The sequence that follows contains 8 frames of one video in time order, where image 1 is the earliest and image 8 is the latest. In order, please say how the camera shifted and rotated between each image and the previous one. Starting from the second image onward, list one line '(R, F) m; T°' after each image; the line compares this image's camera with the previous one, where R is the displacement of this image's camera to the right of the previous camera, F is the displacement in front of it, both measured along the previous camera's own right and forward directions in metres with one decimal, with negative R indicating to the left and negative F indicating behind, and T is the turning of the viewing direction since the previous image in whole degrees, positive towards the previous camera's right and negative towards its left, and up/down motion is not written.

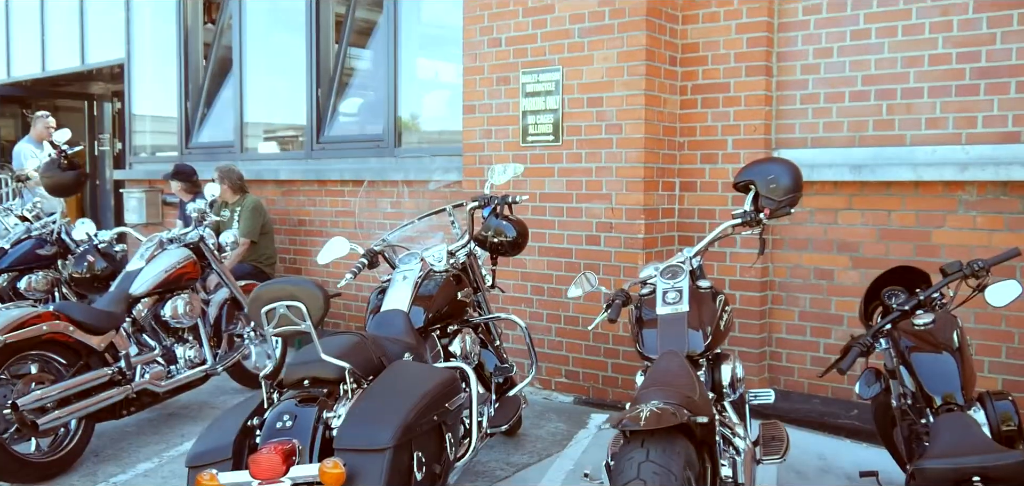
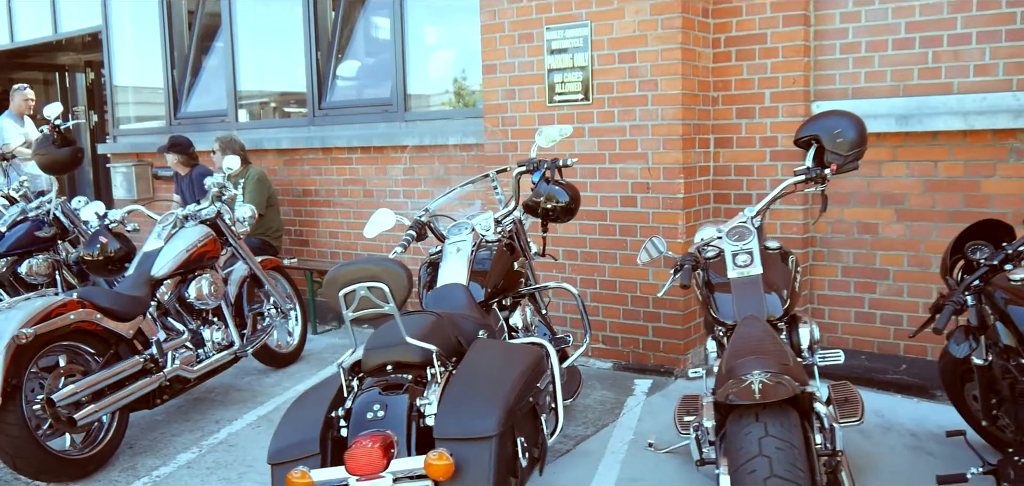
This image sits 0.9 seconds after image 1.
(-0.4, +0.2) m; +2°
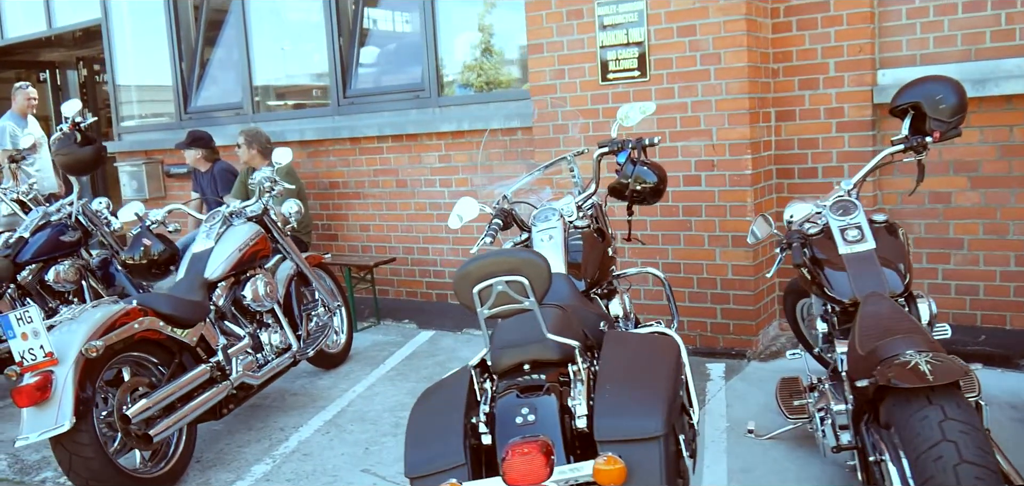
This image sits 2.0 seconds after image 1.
(-0.4, +0.2) m; +2°
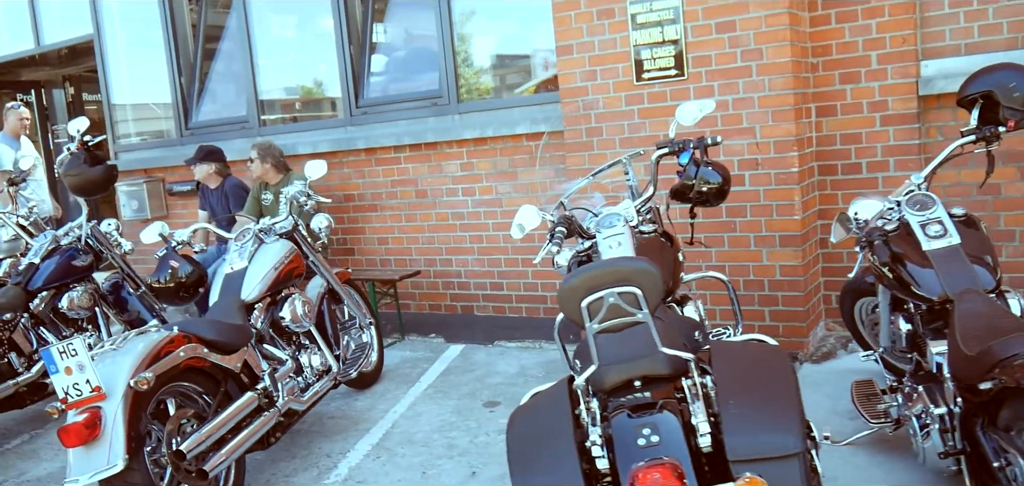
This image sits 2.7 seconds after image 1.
(-0.3, +0.2) m; +2°
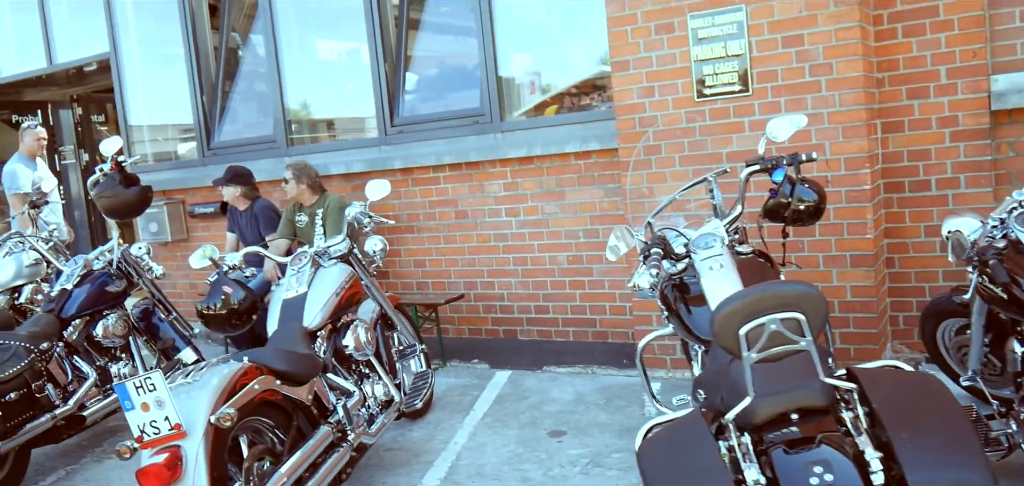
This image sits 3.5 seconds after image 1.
(-0.4, +0.2) m; +1°
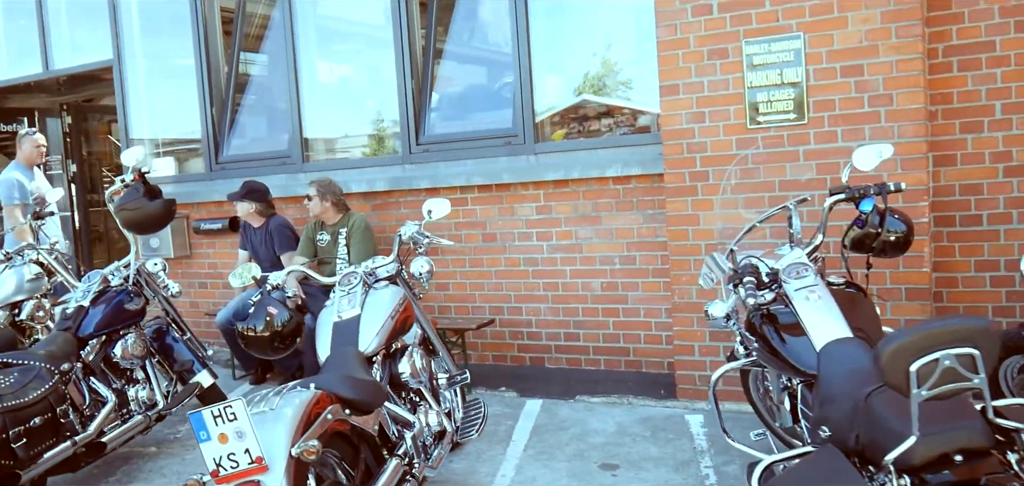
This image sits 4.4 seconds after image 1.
(-0.4, +0.1) m; +3°
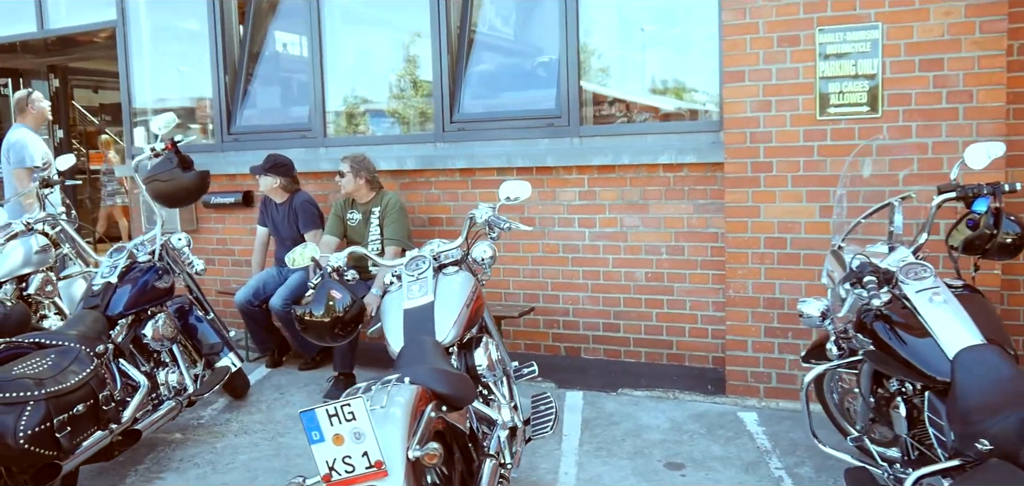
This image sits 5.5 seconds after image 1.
(-0.5, +0.2) m; +3°
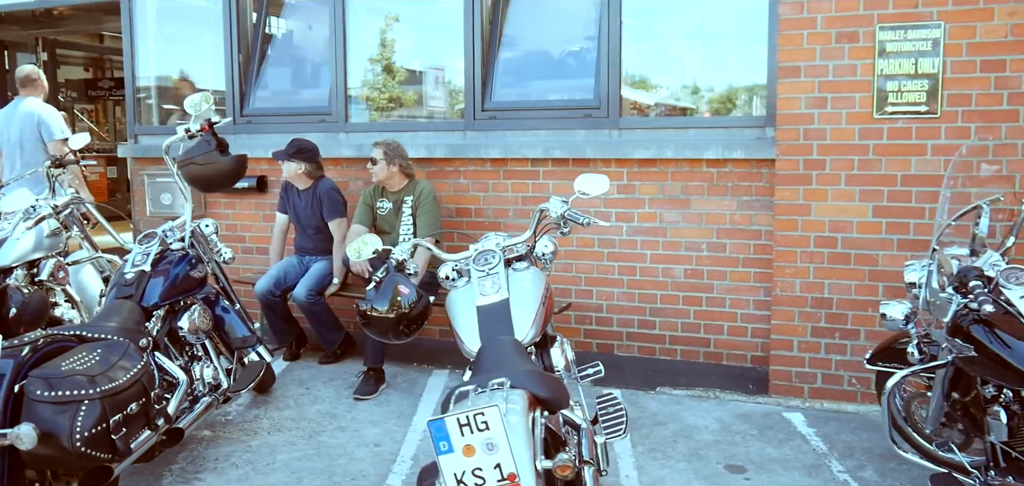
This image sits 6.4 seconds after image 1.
(-0.4, +0.1) m; +3°
